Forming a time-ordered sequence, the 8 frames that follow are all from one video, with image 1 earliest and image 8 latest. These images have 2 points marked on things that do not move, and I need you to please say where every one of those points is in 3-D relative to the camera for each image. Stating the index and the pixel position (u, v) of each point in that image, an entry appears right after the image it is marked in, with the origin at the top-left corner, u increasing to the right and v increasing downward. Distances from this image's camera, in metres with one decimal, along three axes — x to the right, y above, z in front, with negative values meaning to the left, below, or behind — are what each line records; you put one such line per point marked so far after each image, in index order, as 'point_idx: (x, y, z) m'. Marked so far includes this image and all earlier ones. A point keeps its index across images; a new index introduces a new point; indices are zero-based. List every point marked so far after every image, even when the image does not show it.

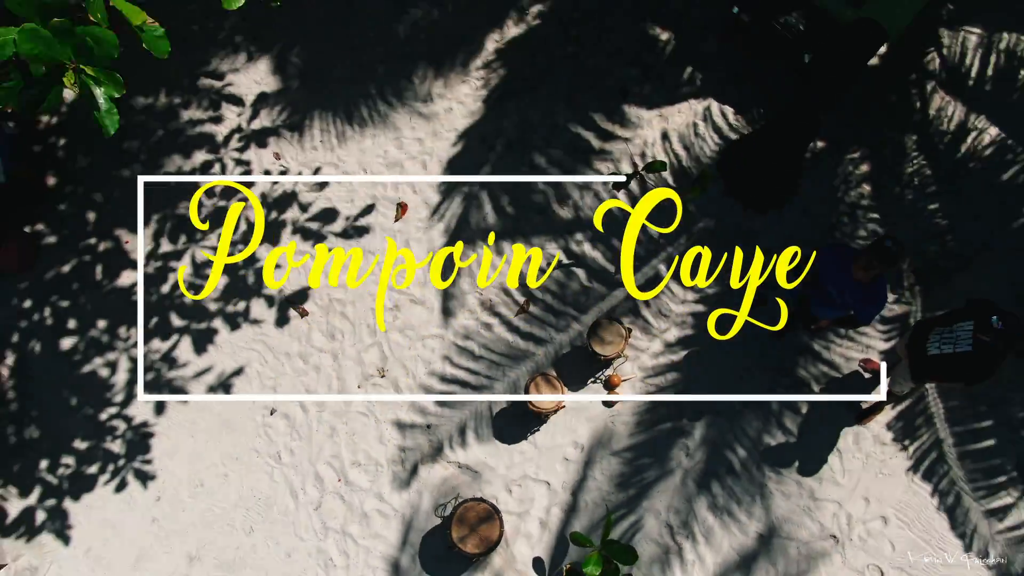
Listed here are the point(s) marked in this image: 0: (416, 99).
0: (-0.7, +1.3, +5.3) m
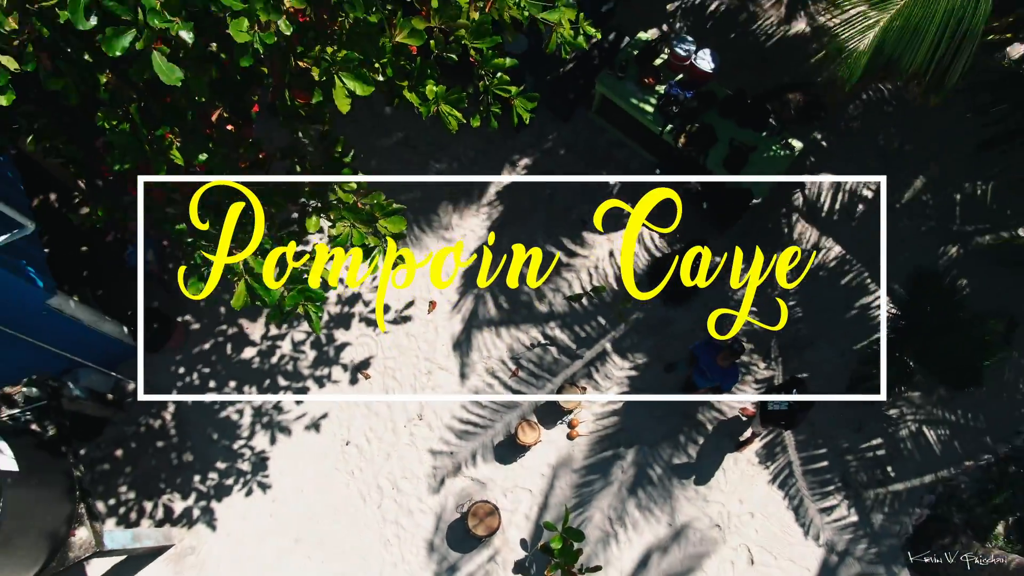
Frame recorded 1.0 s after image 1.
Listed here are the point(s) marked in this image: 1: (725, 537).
0: (-0.7, +0.6, +7.6) m
1: (+1.9, -2.2, +6.8) m
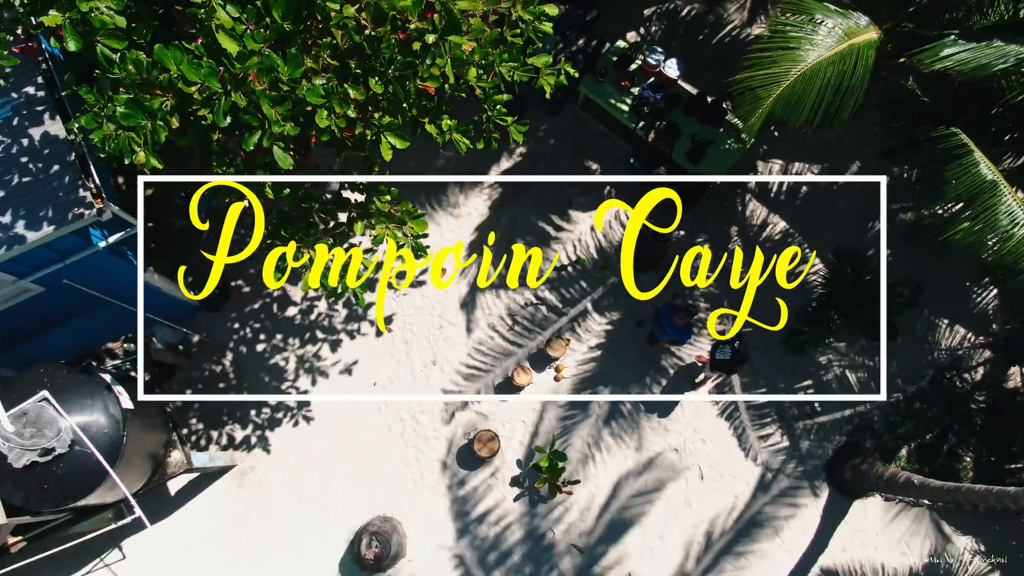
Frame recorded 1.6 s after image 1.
0: (-0.7, +1.0, +9.0) m
1: (+1.9, -1.9, +8.5) m
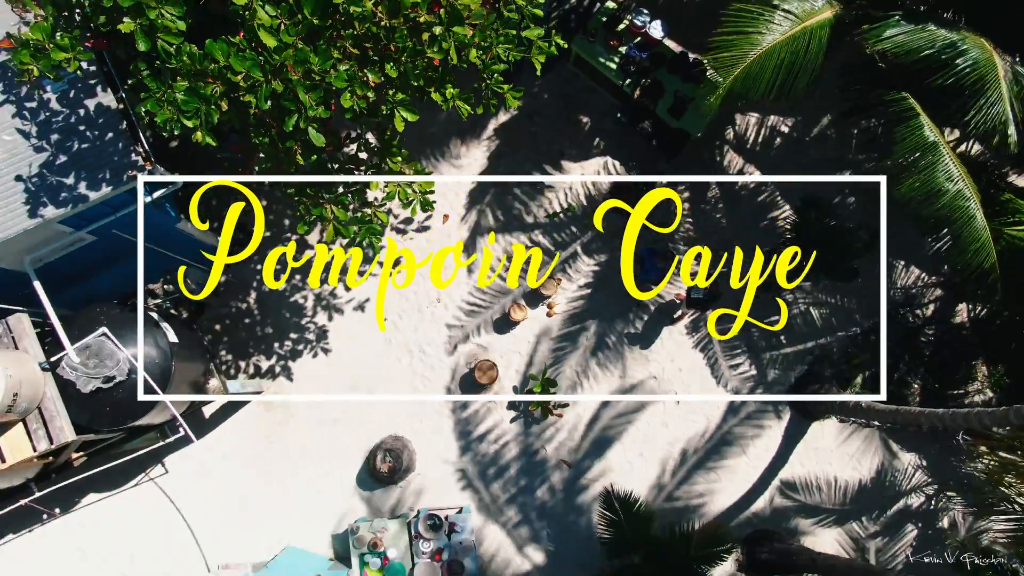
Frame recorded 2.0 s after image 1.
0: (-0.8, +1.7, +9.8) m
1: (+1.8, -1.2, +9.5) m
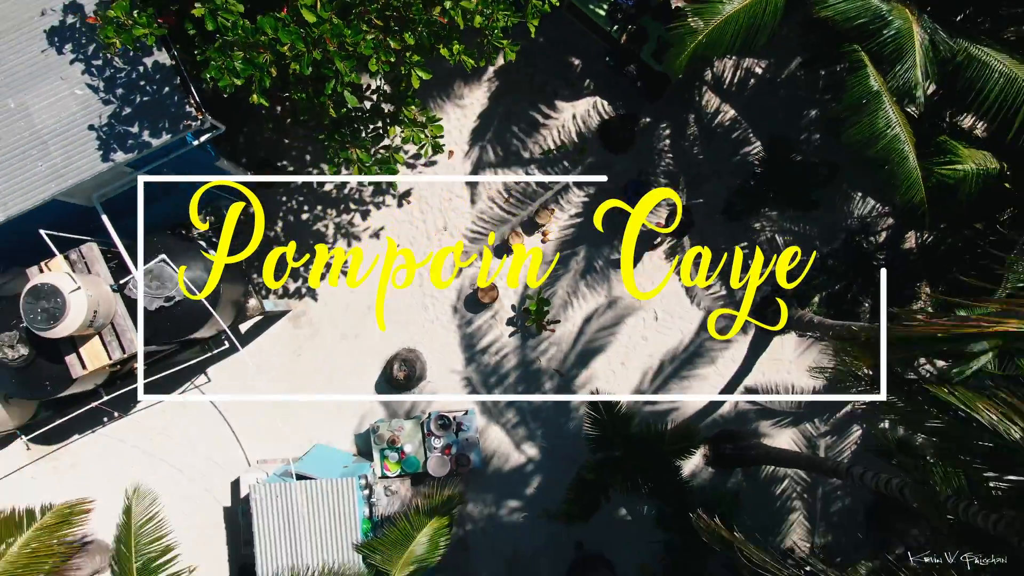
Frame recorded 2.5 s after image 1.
0: (-0.8, +2.7, +10.8) m
1: (+1.8, -0.2, +10.8) m
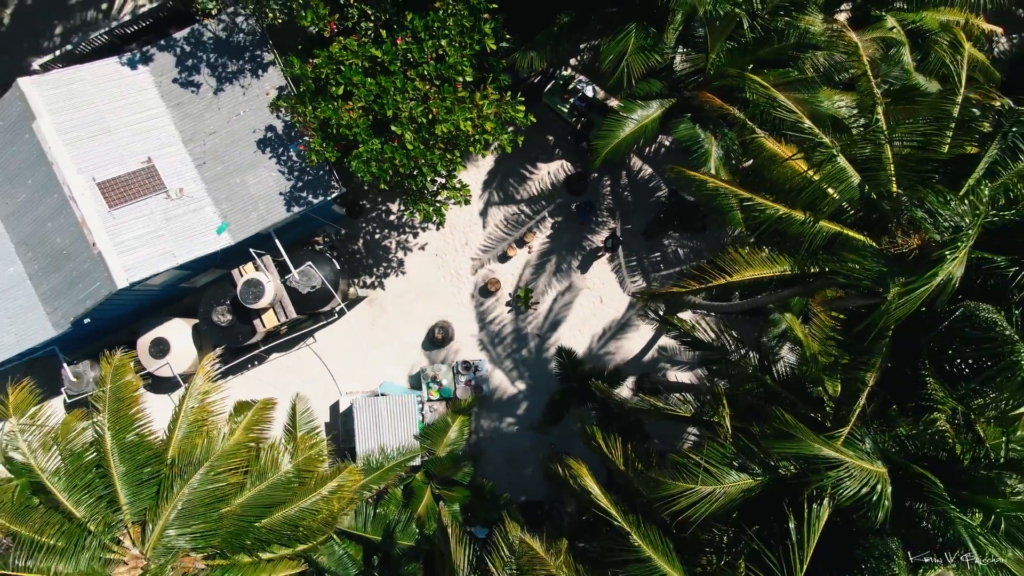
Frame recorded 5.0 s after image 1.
0: (-0.9, +2.8, +16.9) m
1: (+1.8, -0.1, +16.9) m
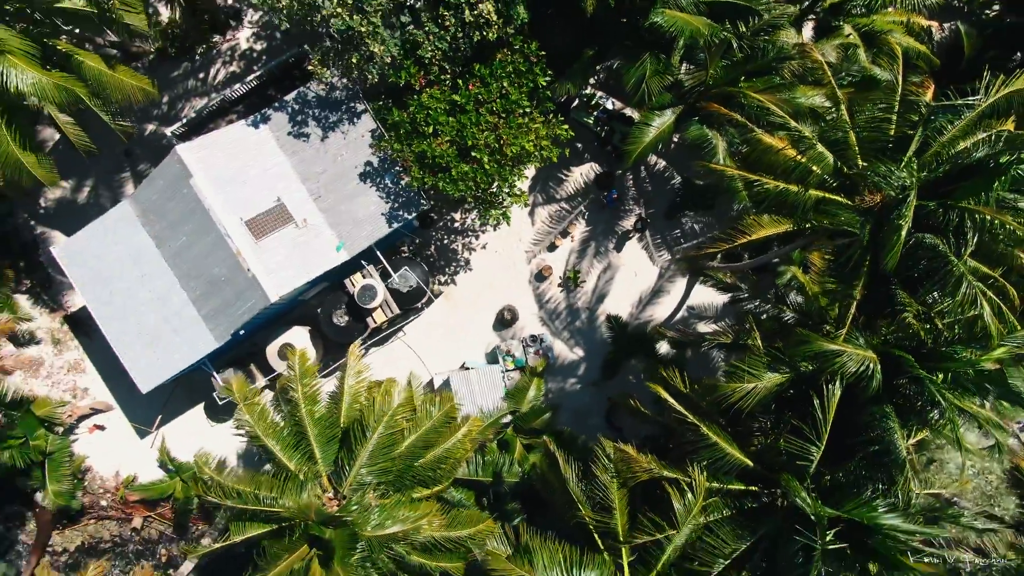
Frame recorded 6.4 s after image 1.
0: (+0.1, +3.1, +20.5) m
1: (+3.1, +0.5, +20.5) m
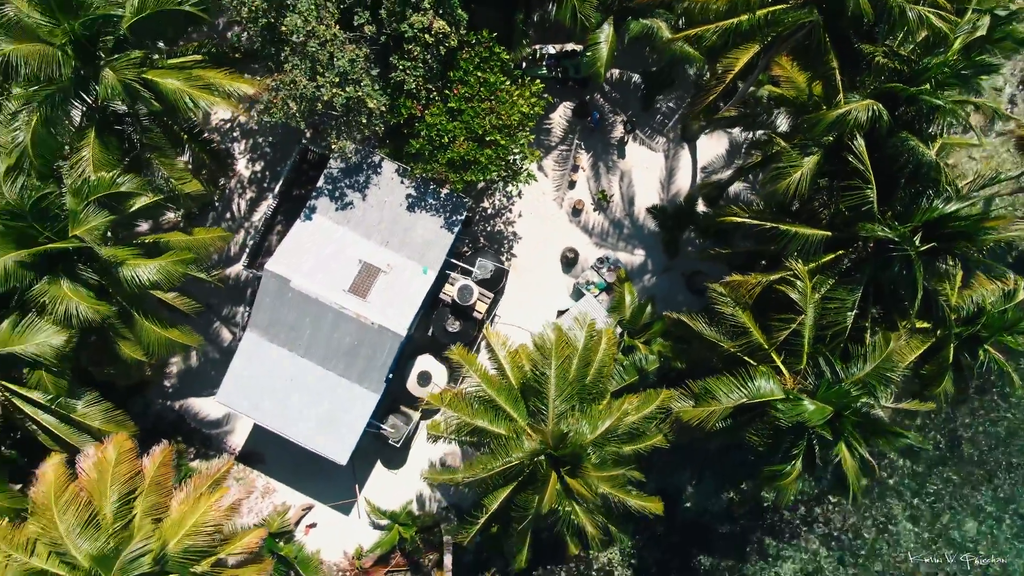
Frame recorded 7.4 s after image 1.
0: (0.0, +4.4, +23.2) m
1: (+3.8, +3.7, +23.3) m
